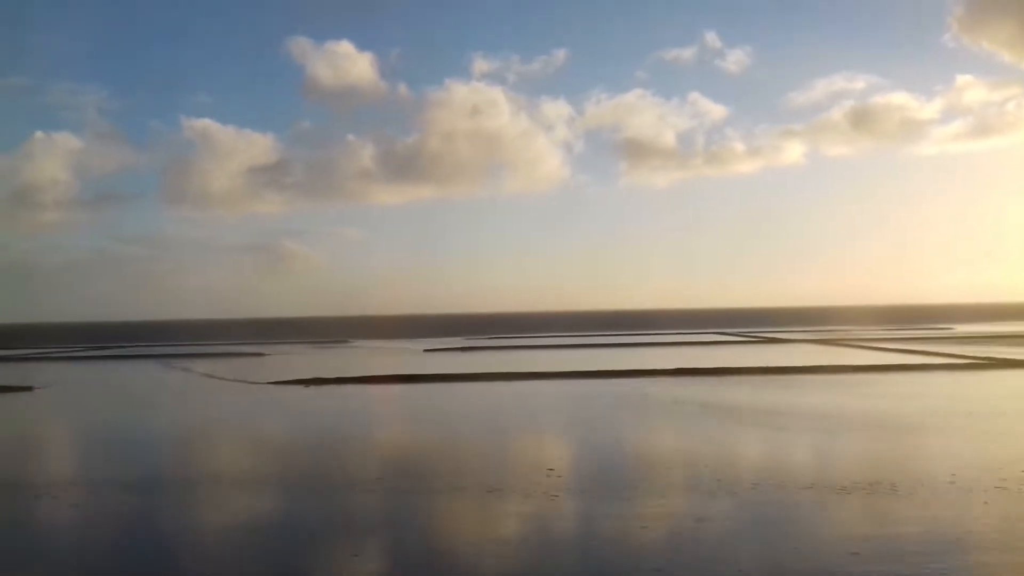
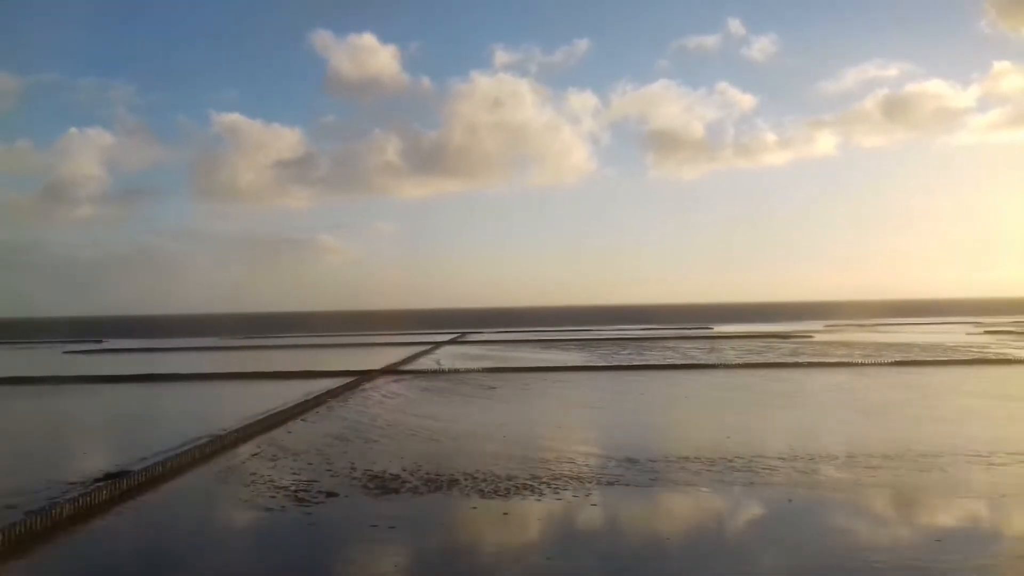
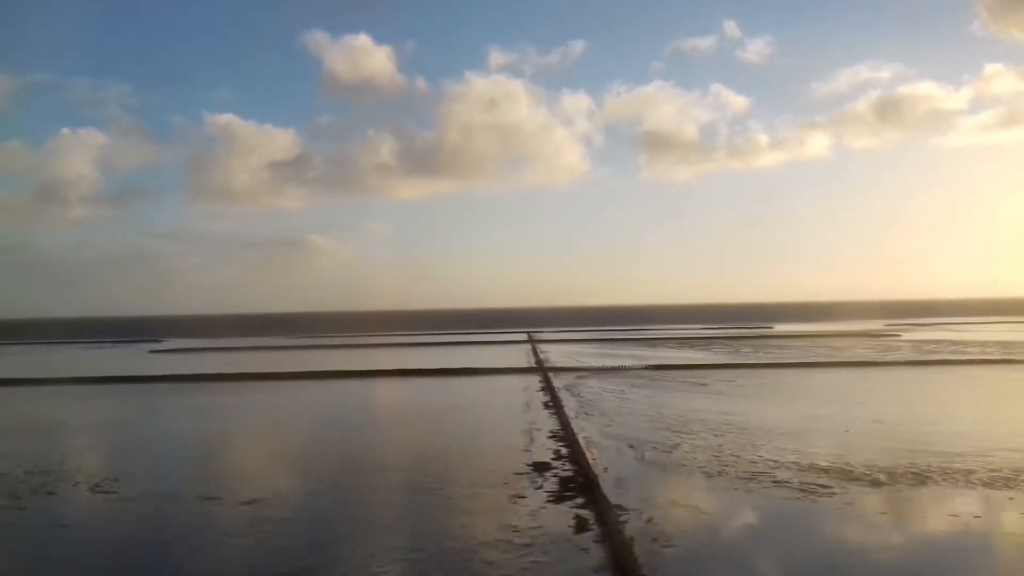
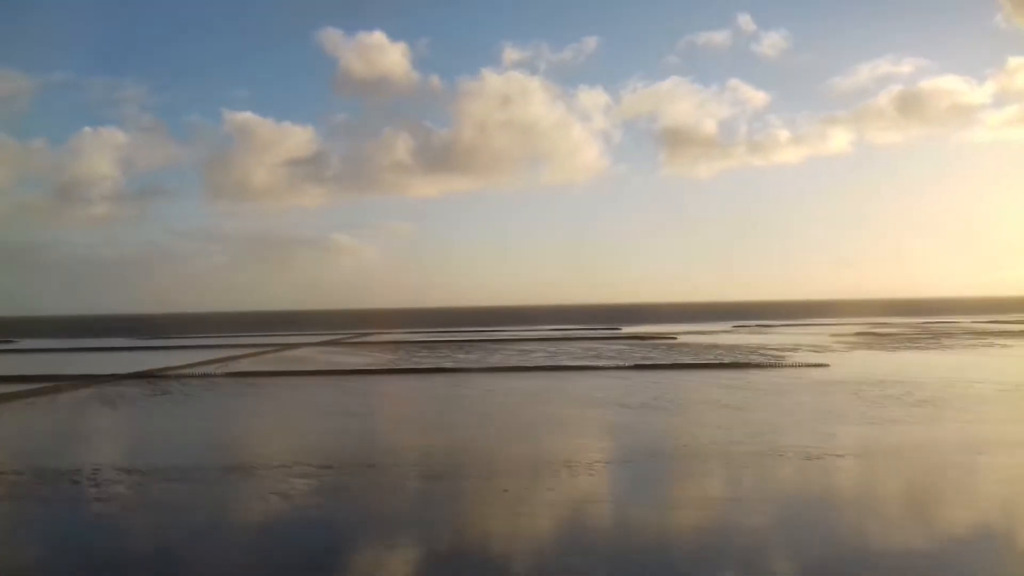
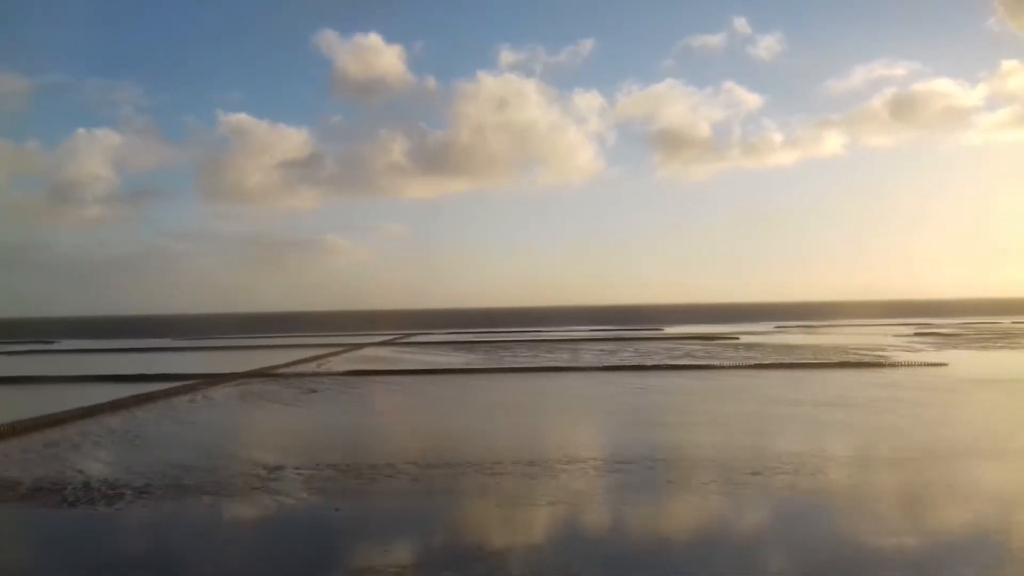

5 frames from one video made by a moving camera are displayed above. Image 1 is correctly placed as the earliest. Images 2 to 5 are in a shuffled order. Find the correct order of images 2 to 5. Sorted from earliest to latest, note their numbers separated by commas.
3, 2, 5, 4
